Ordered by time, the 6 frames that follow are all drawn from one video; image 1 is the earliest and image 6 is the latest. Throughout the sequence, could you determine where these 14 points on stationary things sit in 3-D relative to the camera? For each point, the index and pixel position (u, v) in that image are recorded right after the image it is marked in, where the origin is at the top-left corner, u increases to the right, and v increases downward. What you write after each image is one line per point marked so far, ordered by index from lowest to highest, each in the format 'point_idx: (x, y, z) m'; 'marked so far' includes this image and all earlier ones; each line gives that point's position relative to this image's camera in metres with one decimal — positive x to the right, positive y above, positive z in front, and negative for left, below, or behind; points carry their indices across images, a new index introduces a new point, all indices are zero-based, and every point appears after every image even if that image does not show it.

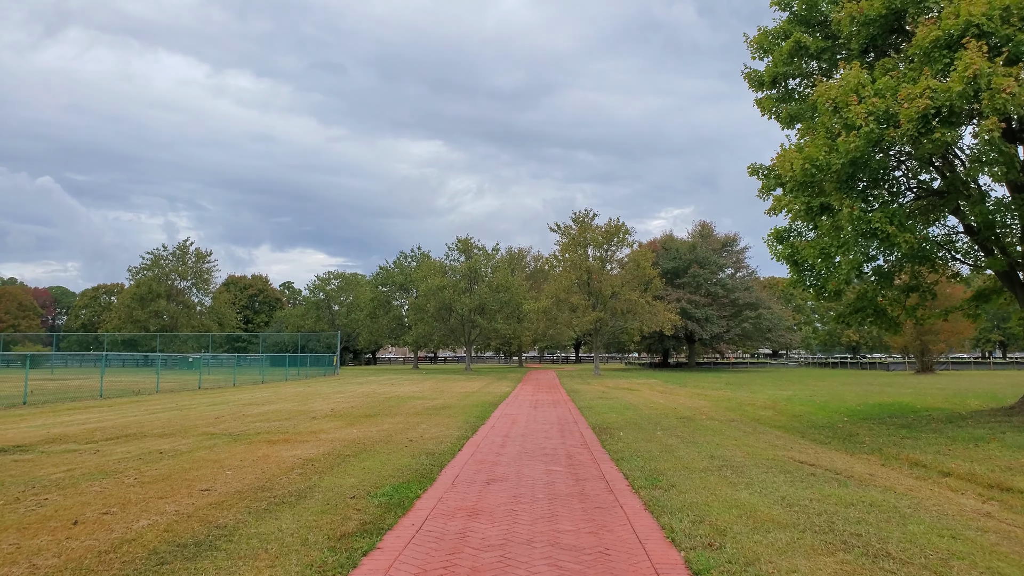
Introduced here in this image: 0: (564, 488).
0: (+0.6, -2.3, +6.8) m
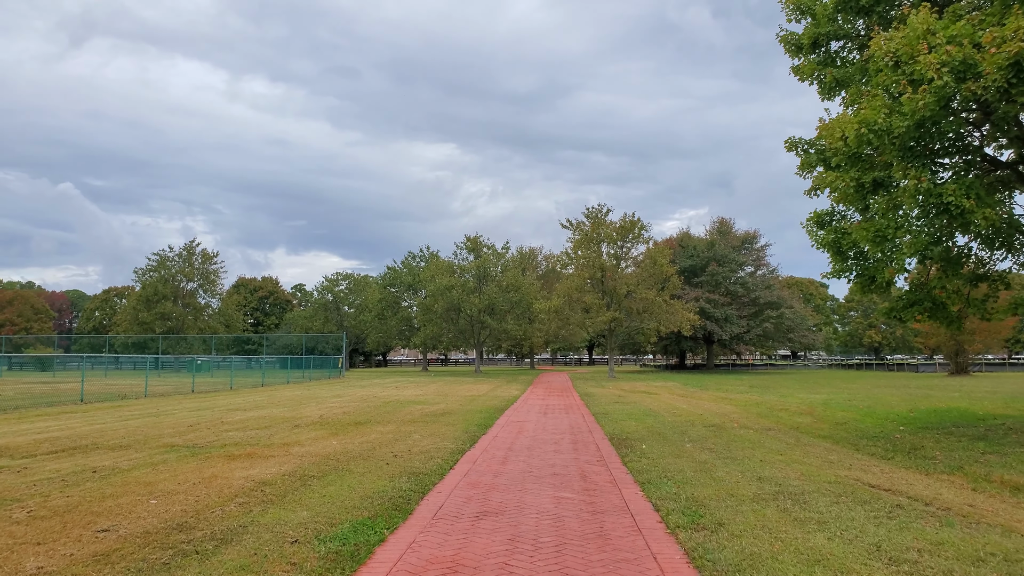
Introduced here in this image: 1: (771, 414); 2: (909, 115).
0: (+0.6, -2.1, +5.3) m
1: (+6.8, -3.3, +15.8) m
2: (+6.1, +2.6, +9.1) m
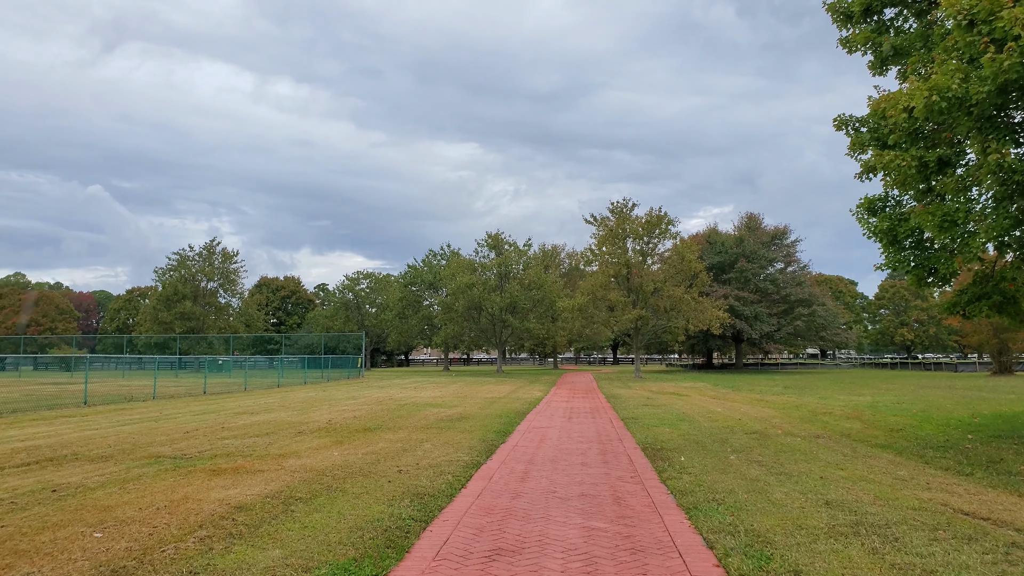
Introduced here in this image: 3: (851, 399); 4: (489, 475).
0: (+0.7, -2.0, +4.2) m
1: (+7.3, -3.1, +14.5) m
2: (+6.3, +2.8, +7.9) m
3: (+10.8, -3.5, +19.1) m
4: (-0.3, -2.3, +7.4) m
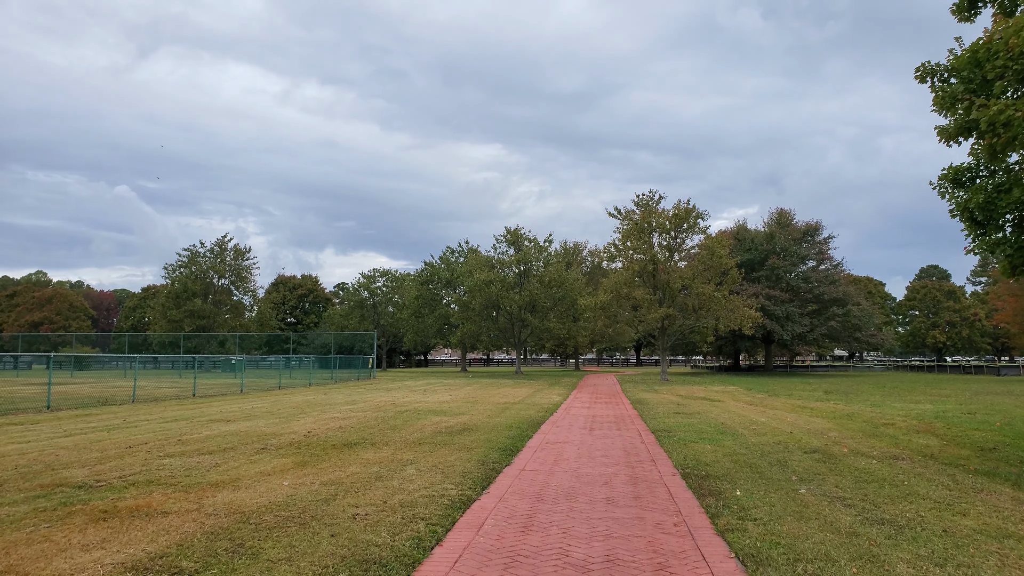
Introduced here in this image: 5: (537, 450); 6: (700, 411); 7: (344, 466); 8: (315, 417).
0: (+0.6, -1.8, +2.2) m
1: (+7.5, -2.9, +12.3) m
2: (+6.3, +3.0, +5.7) m
3: (+11.2, -3.3, +16.7) m
4: (-0.3, -2.1, +5.4) m
5: (+0.4, -2.5, +9.4) m
6: (+5.3, -3.5, +17.1) m
7: (-2.2, -2.4, +8.1) m
8: (-4.8, -3.1, +14.6) m
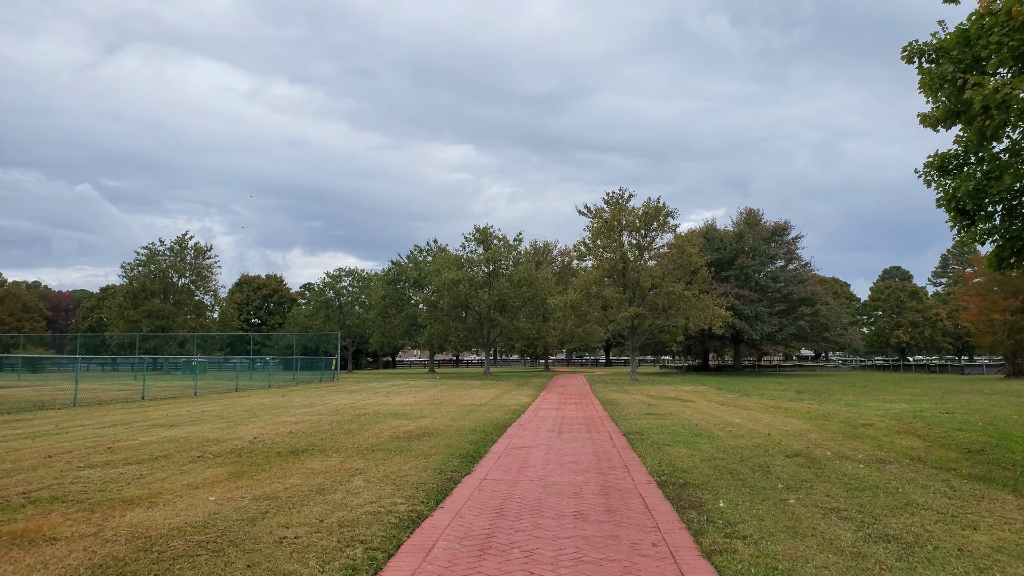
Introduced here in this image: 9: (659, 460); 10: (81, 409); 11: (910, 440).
0: (+0.4, -1.7, +1.5) m
1: (+6.9, -2.9, +11.9) m
2: (+5.9, +3.1, +5.2) m
3: (+10.3, -3.3, +16.5) m
4: (-0.7, -2.0, +4.6) m
5: (-0.2, -2.4, +8.6) m
6: (+4.4, -3.4, +16.5) m
7: (-2.7, -2.3, +7.2) m
8: (-5.6, -3.0, +13.6) m
9: (+2.1, -2.5, +8.6) m
10: (-11.9, -3.2, +16.6) m
11: (+6.7, -2.6, +10.1) m
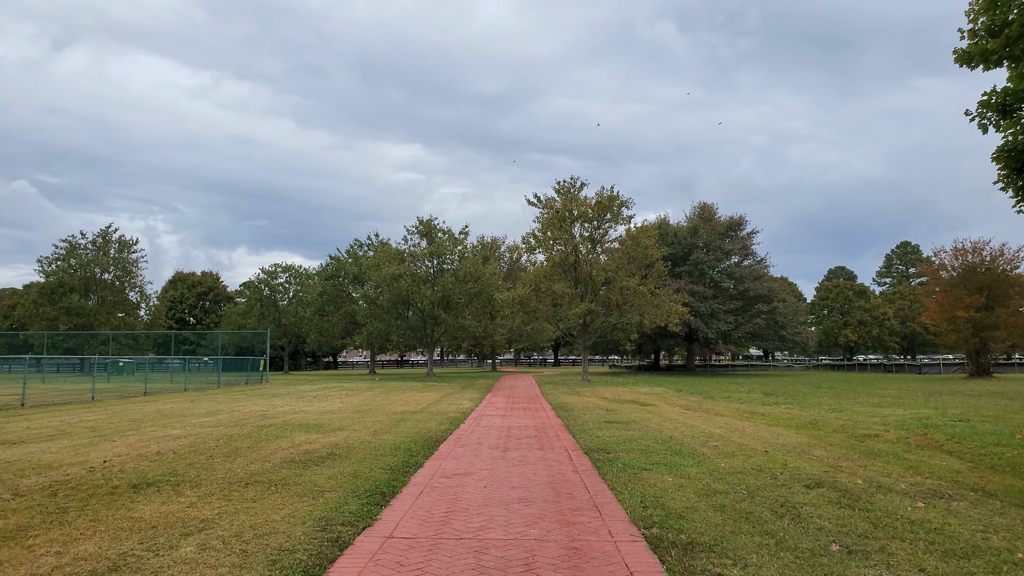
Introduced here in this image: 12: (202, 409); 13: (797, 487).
0: (+0.2, -1.4, -0.9) m
1: (+5.9, -2.6, +9.9) m
2: (+5.5, +3.3, +3.3) m
3: (+9.0, -3.0, +14.8) m
4: (-1.1, -1.7, +2.2) m
5: (-0.9, -2.1, +6.2) m
6: (+3.1, -3.2, +14.4) m
7: (-3.3, -1.9, +4.6) m
8: (-6.7, -2.7, +10.8) m
9: (+1.4, -2.2, +6.3) m
10: (-13.2, -2.8, +13.3) m
11: (+5.9, -2.4, +8.1) m
12: (-8.1, -3.2, +15.8) m
13: (+3.2, -2.2, +6.7) m
